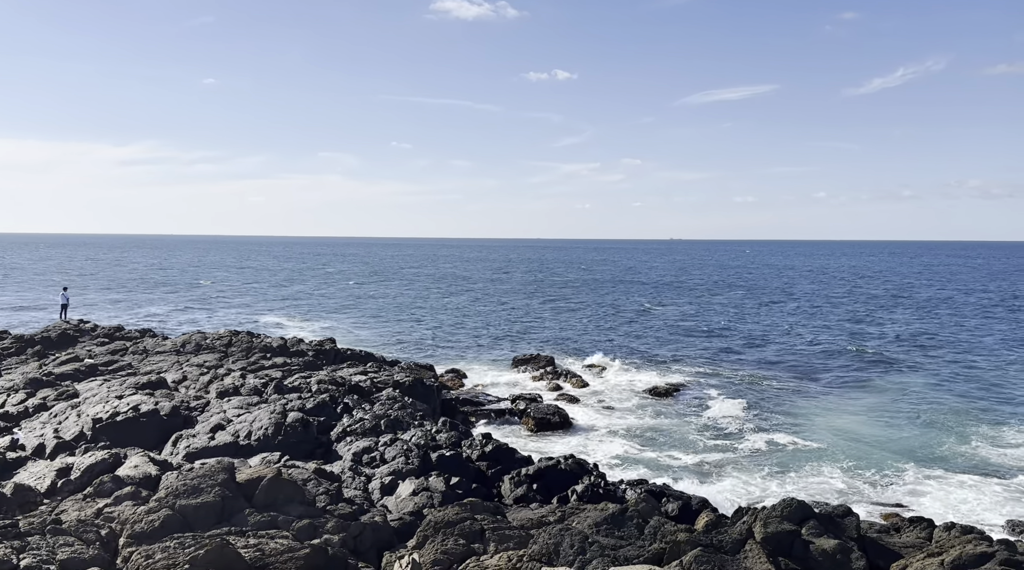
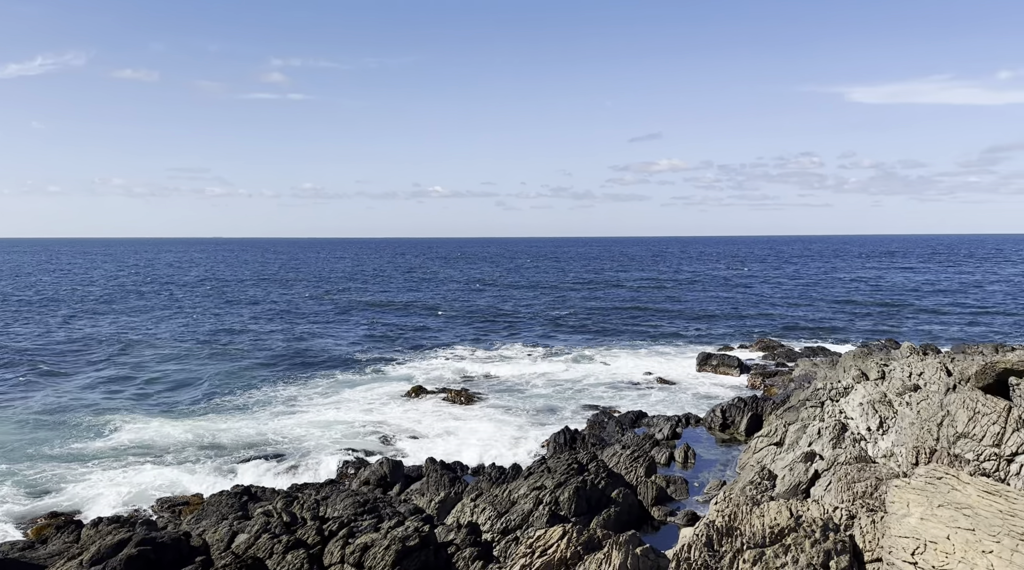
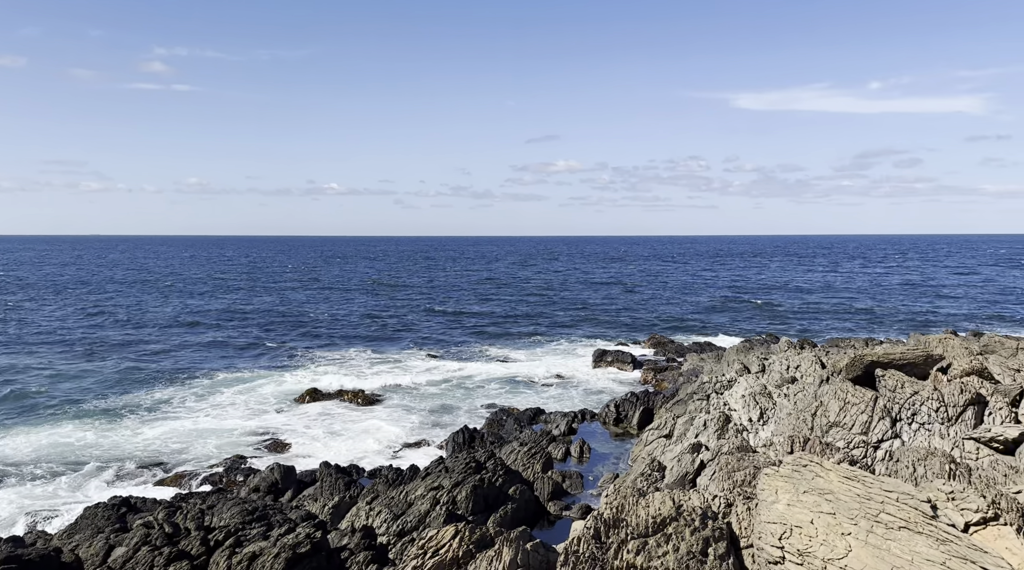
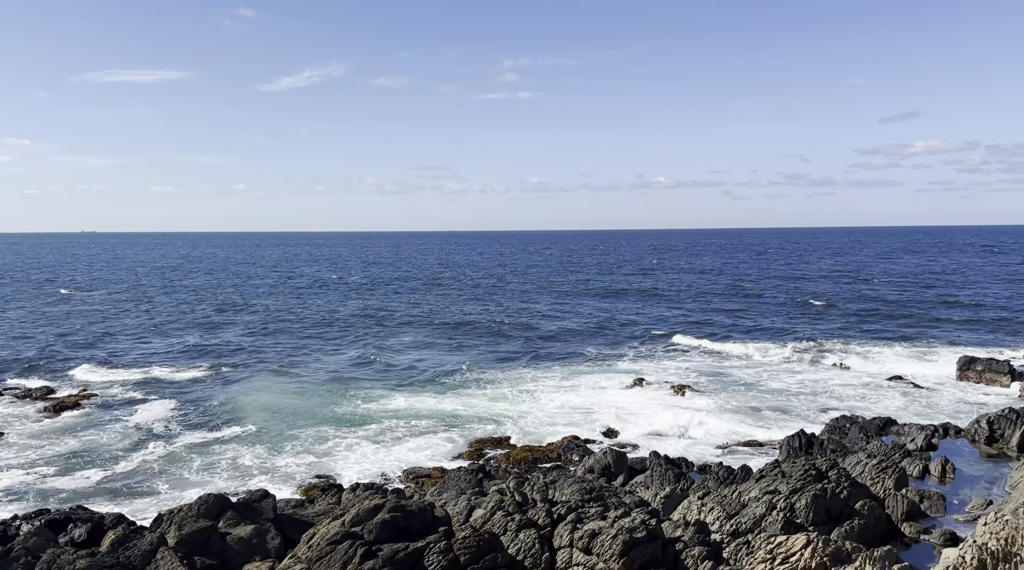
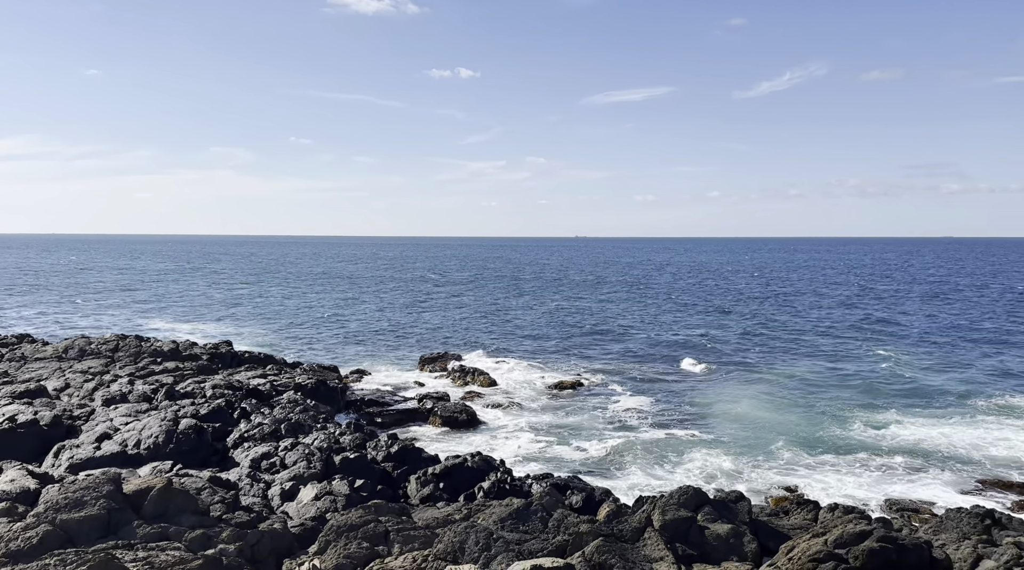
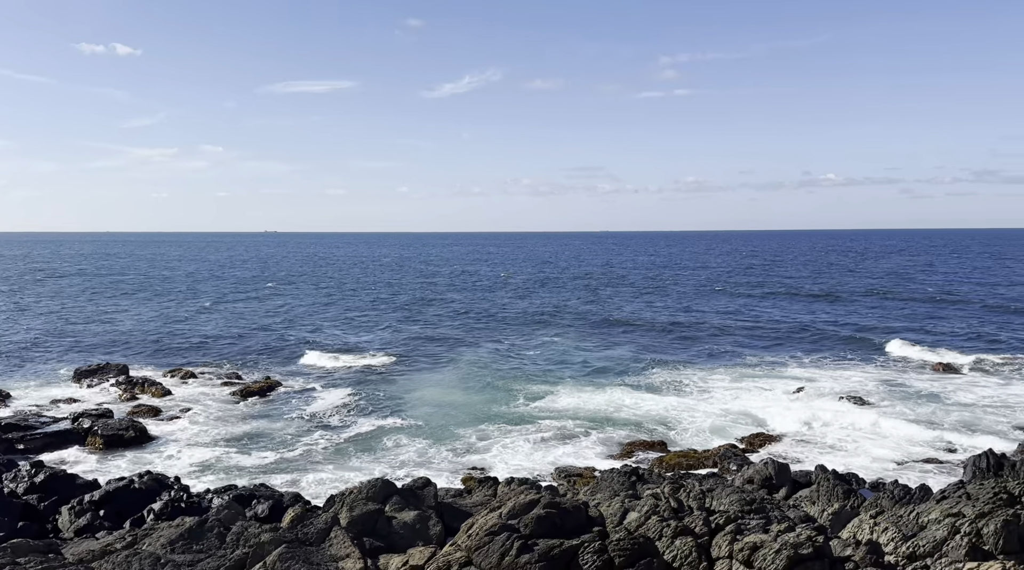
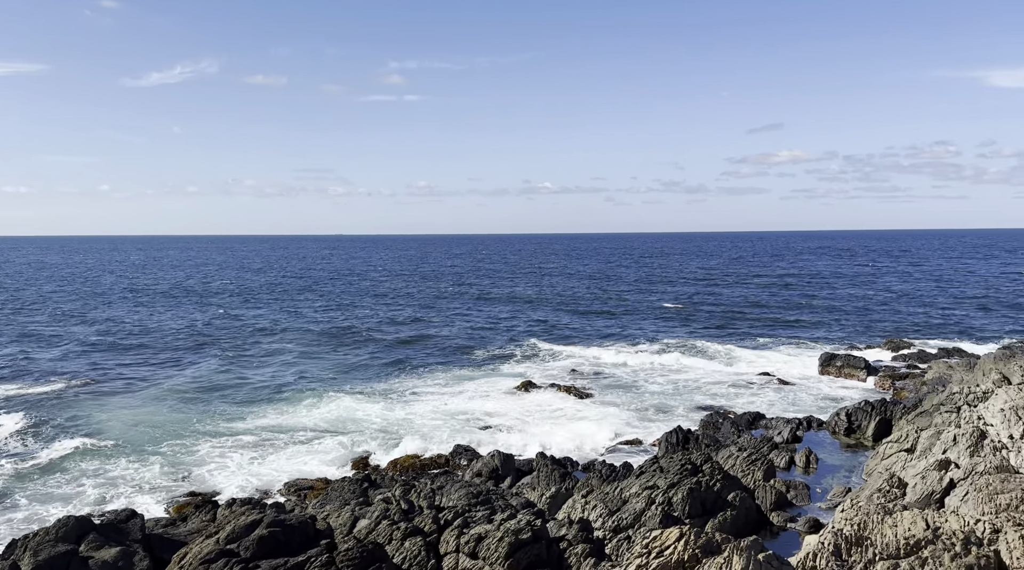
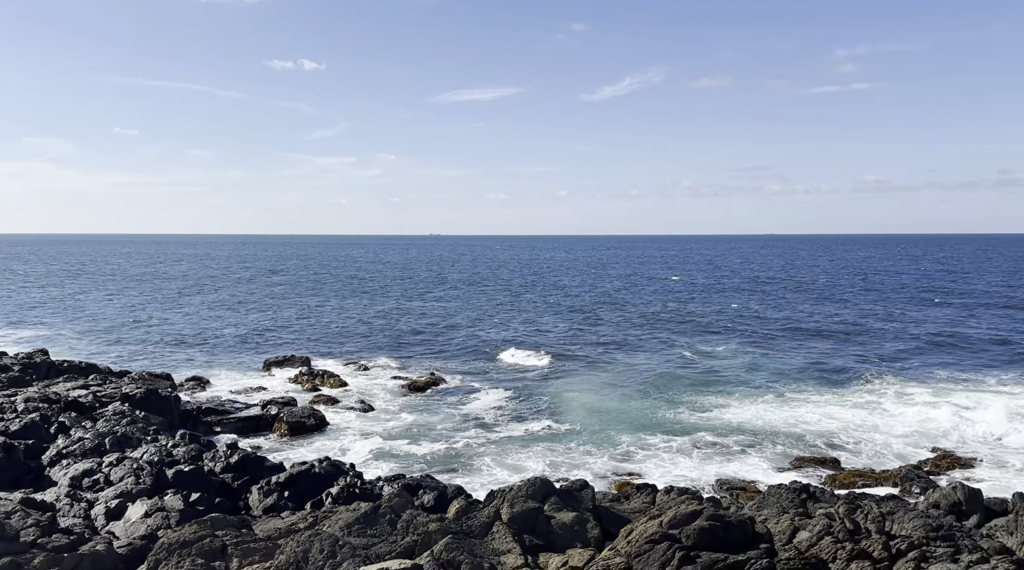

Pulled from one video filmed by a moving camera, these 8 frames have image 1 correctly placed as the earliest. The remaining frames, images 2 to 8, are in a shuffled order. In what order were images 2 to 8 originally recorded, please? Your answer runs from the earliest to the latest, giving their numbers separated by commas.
5, 8, 6, 4, 7, 2, 3
